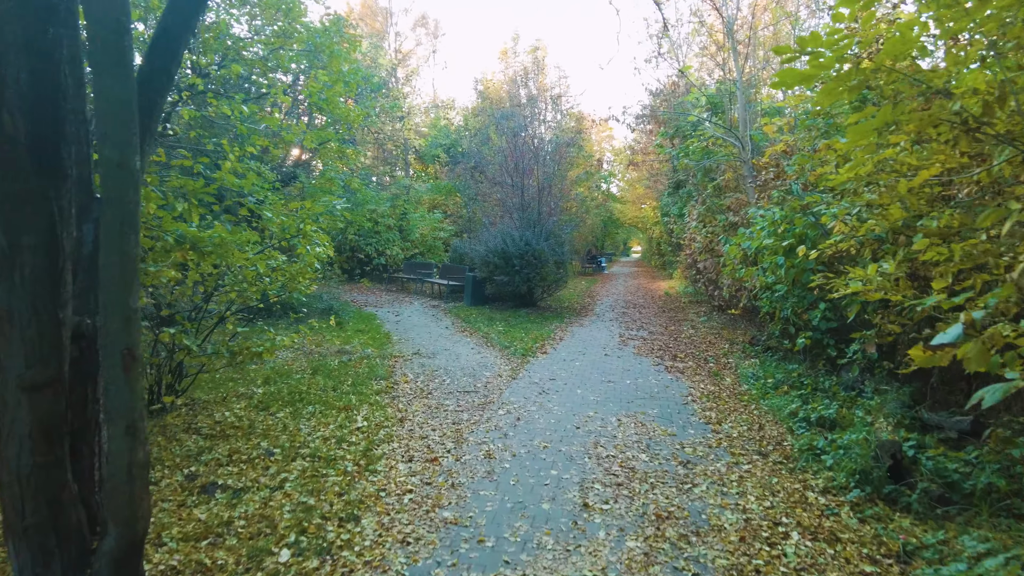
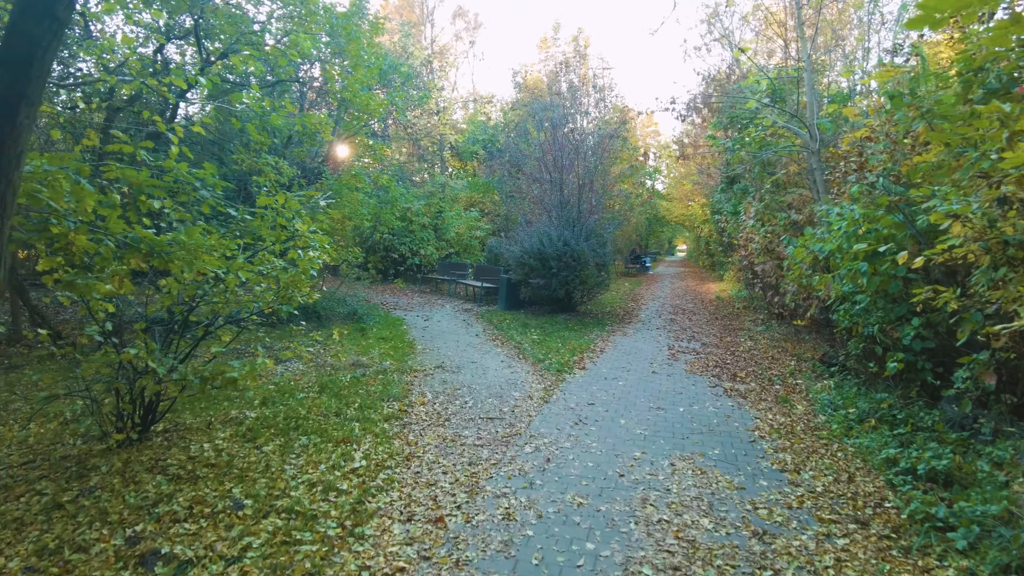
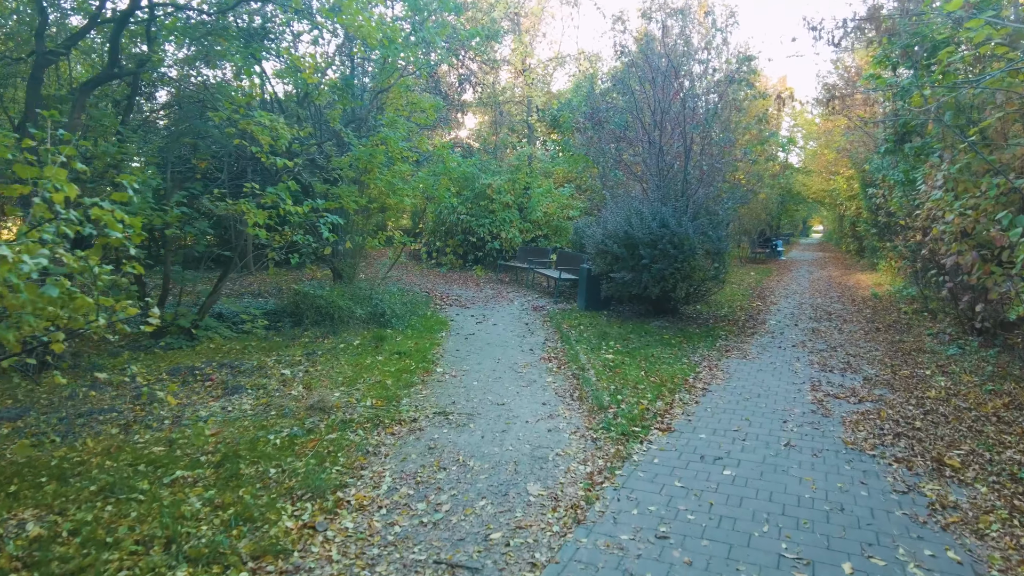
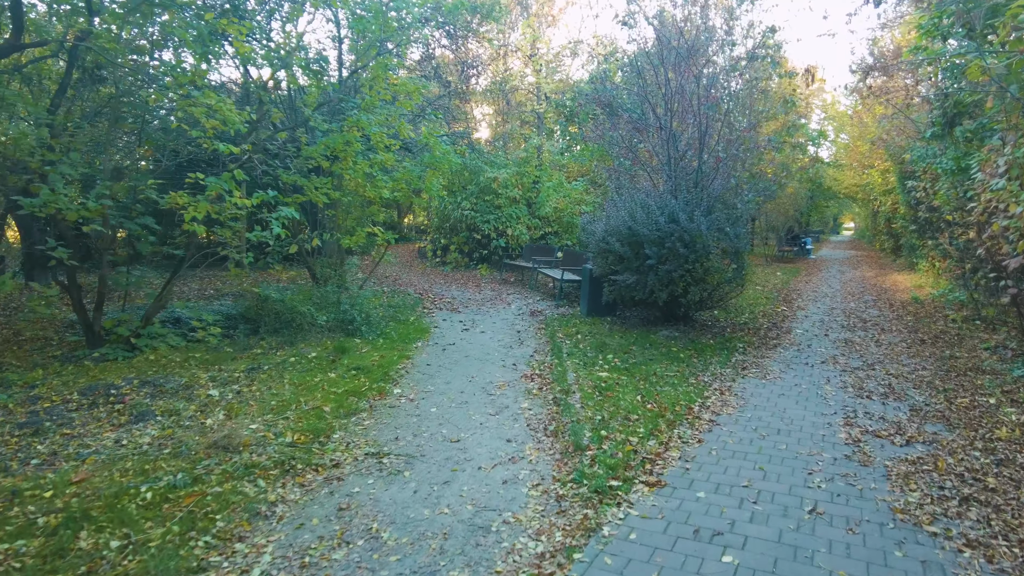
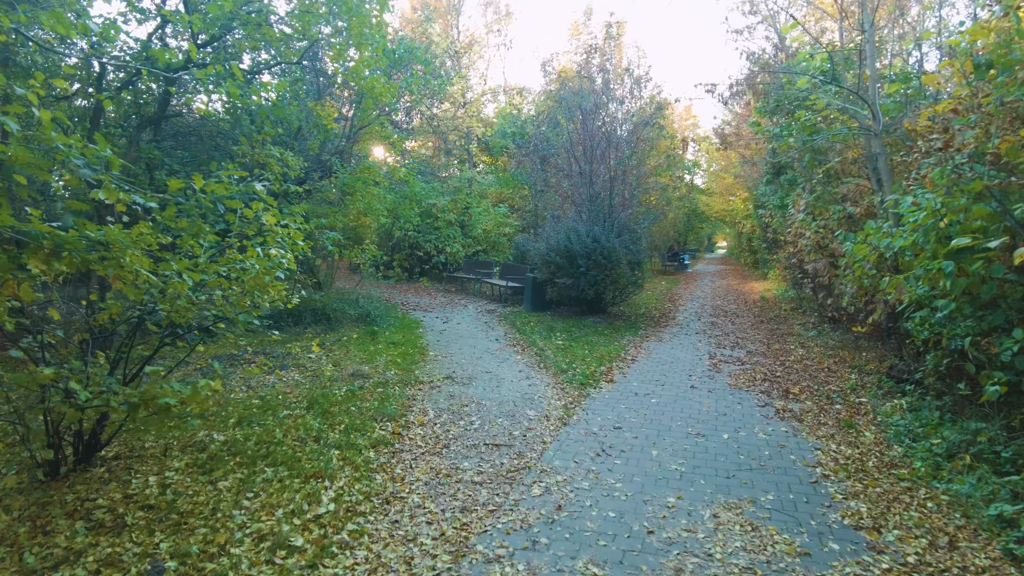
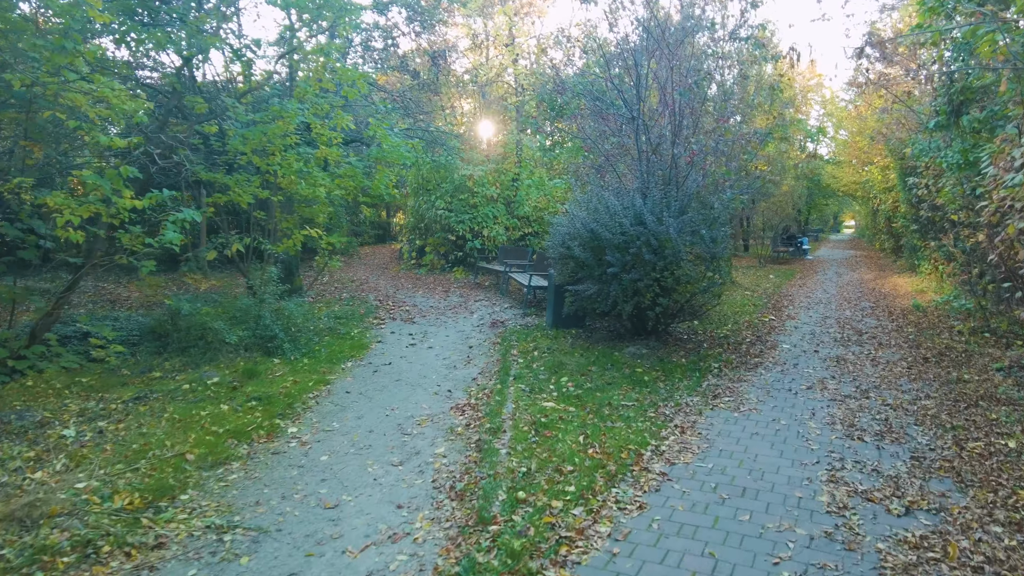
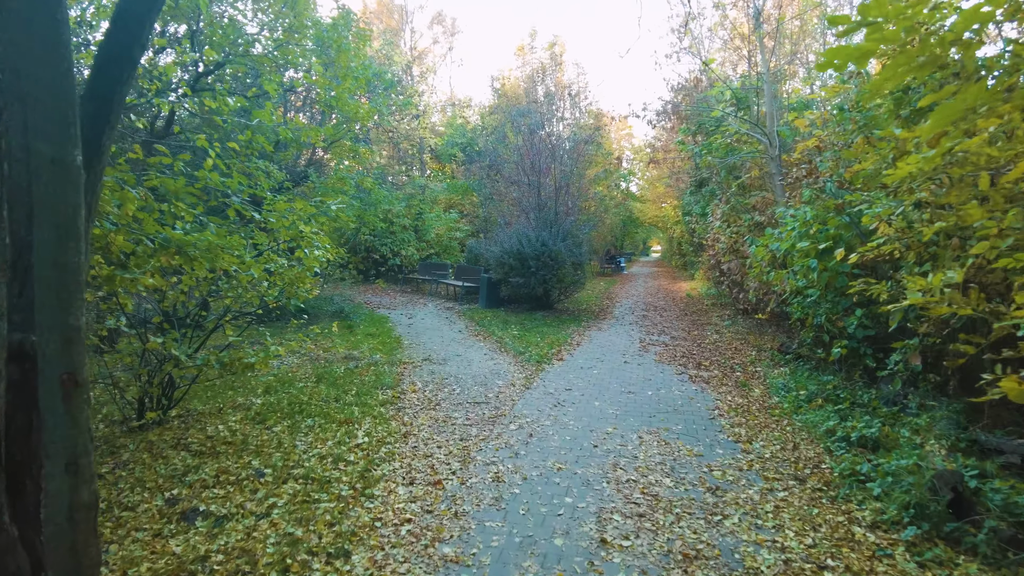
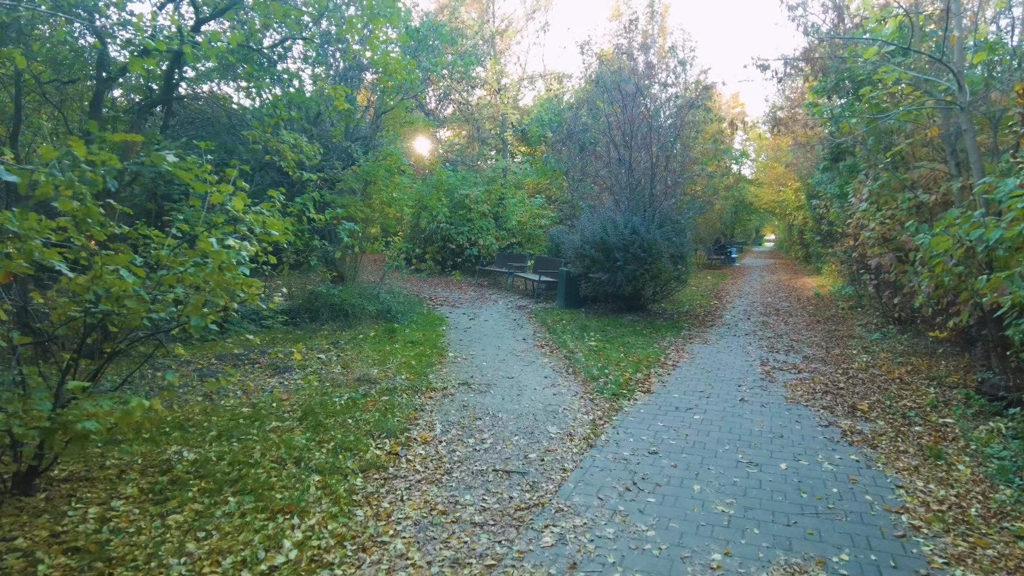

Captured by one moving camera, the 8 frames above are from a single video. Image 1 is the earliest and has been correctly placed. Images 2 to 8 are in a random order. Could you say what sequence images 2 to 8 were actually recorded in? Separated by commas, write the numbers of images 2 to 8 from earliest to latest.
7, 2, 5, 8, 3, 4, 6
